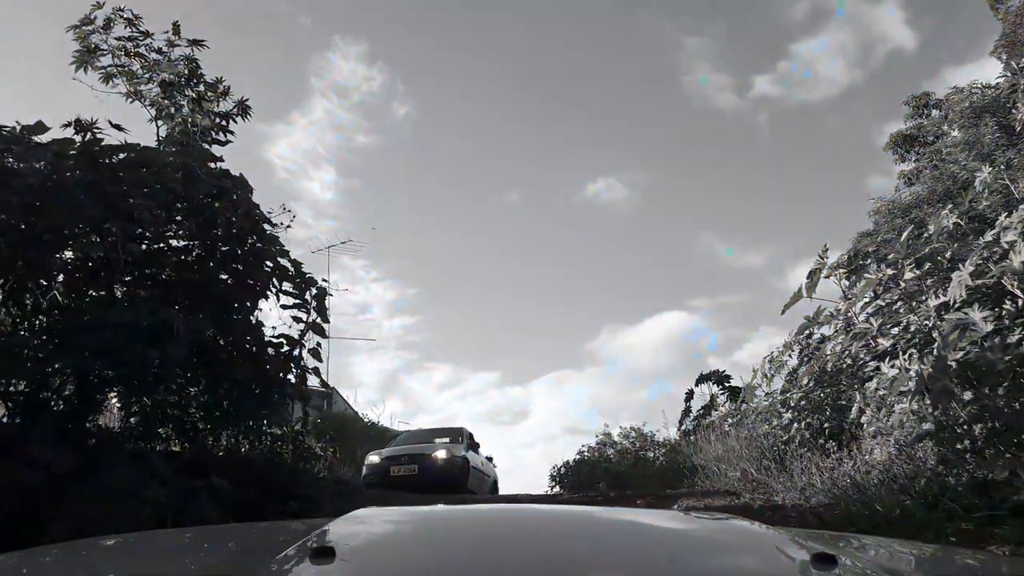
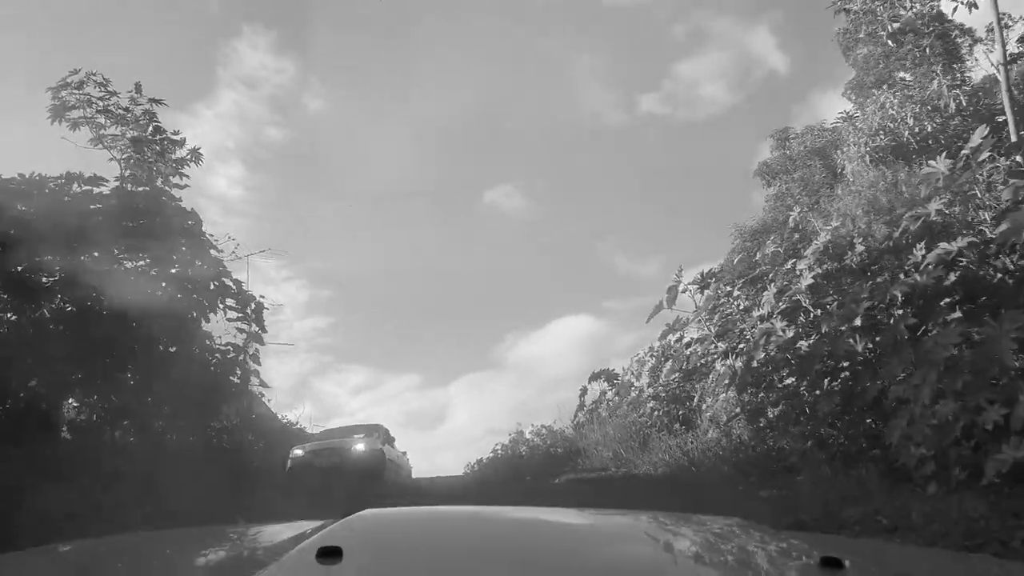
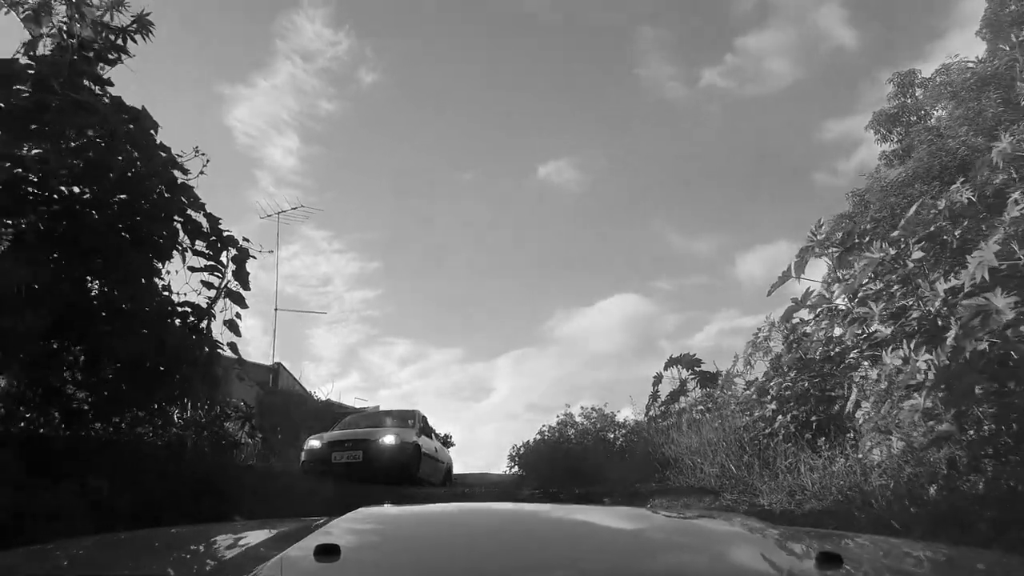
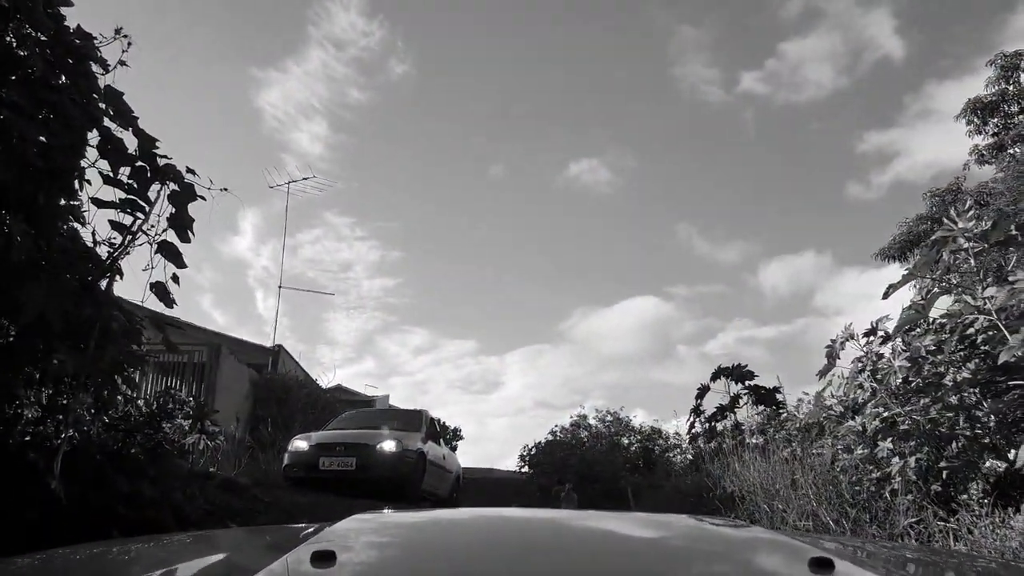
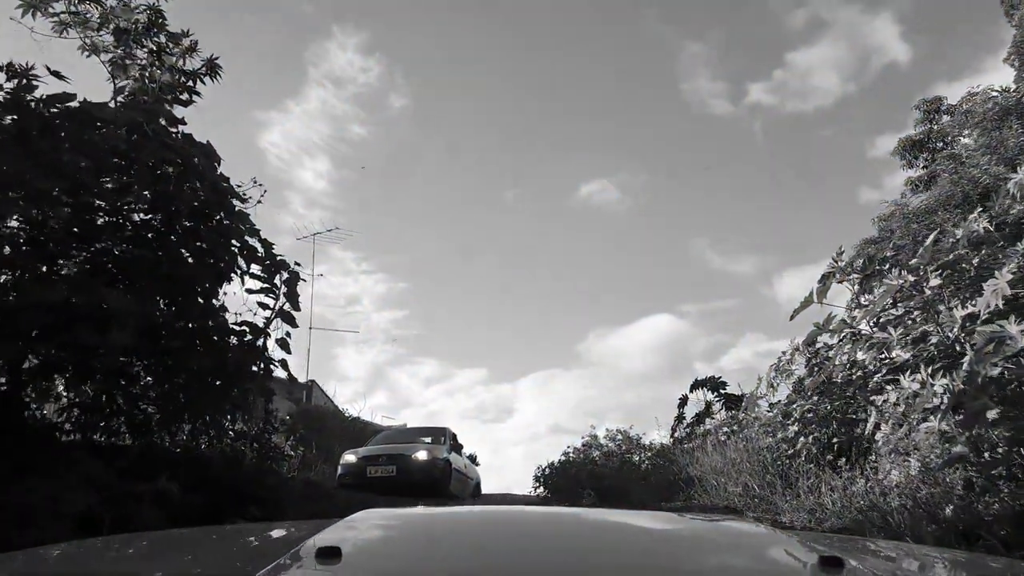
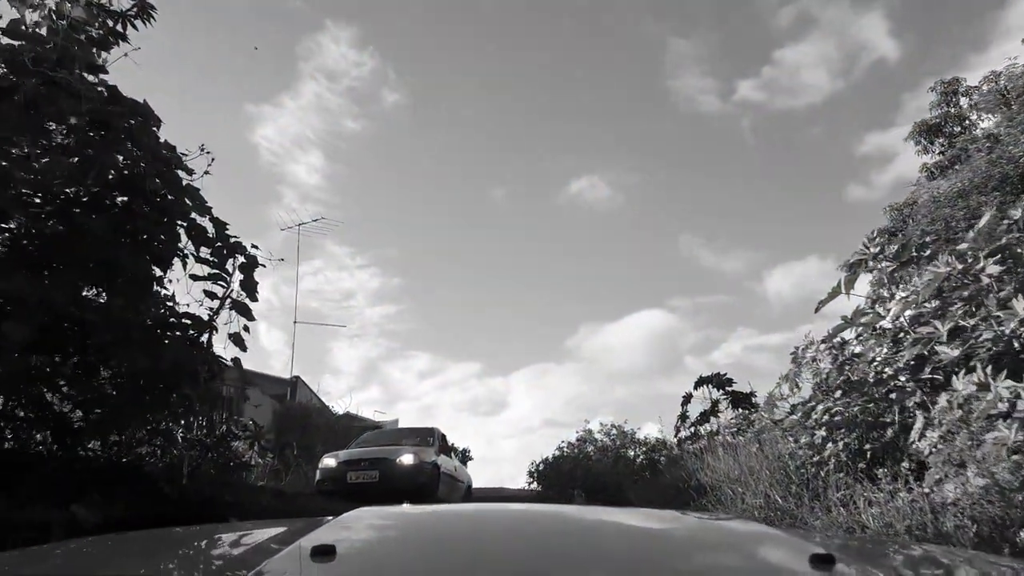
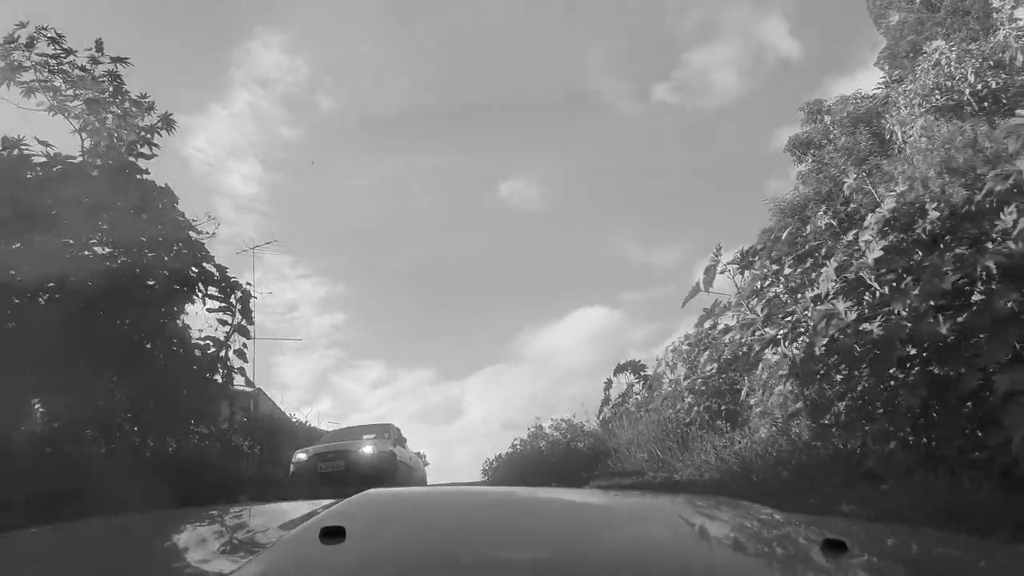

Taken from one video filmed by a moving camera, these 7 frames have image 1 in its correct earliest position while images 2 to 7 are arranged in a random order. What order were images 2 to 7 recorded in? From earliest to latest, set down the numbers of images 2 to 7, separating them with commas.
5, 6, 4, 3, 7, 2
